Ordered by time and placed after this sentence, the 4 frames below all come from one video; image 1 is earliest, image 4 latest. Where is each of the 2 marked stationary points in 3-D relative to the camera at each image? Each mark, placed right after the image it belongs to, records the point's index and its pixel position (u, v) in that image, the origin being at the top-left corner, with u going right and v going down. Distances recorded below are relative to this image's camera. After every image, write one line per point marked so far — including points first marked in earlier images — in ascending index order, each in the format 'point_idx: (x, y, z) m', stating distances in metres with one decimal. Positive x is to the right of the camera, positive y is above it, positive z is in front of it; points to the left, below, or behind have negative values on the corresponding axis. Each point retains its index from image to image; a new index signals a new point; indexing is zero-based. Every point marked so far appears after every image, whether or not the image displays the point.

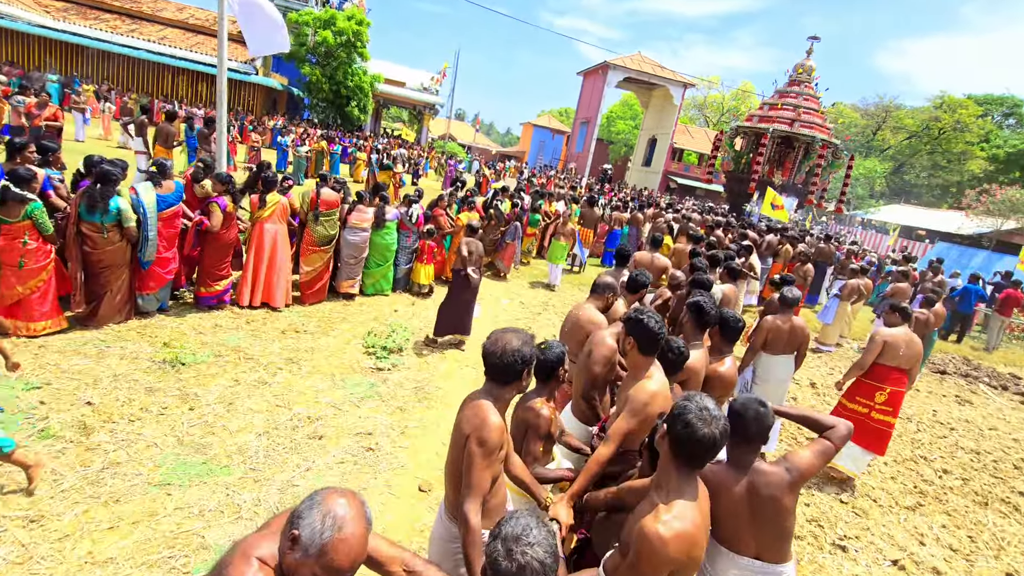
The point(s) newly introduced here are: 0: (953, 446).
0: (+6.3, -2.3, +7.3) m
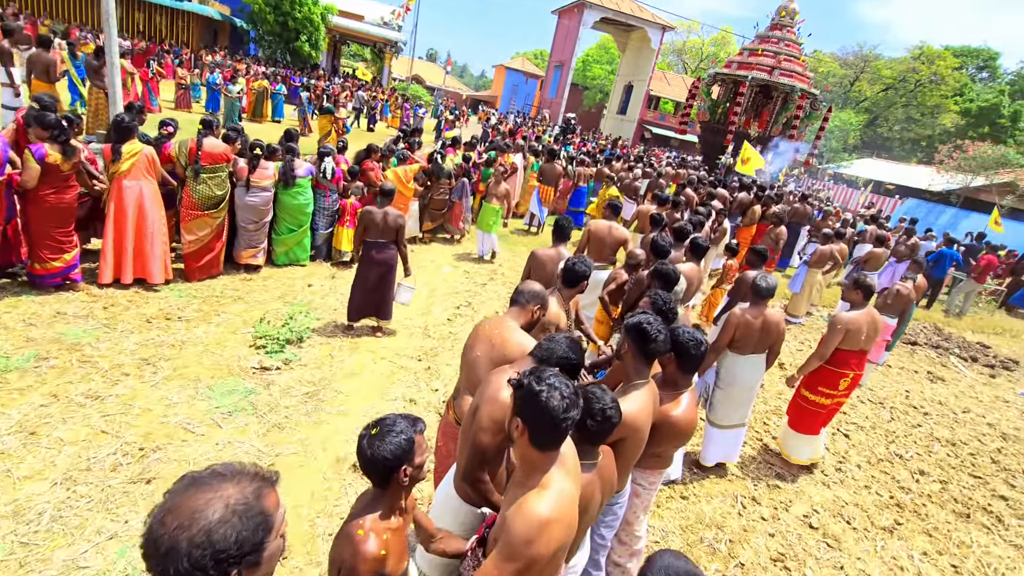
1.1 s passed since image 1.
0: (+5.4, -2.0, +6.7) m
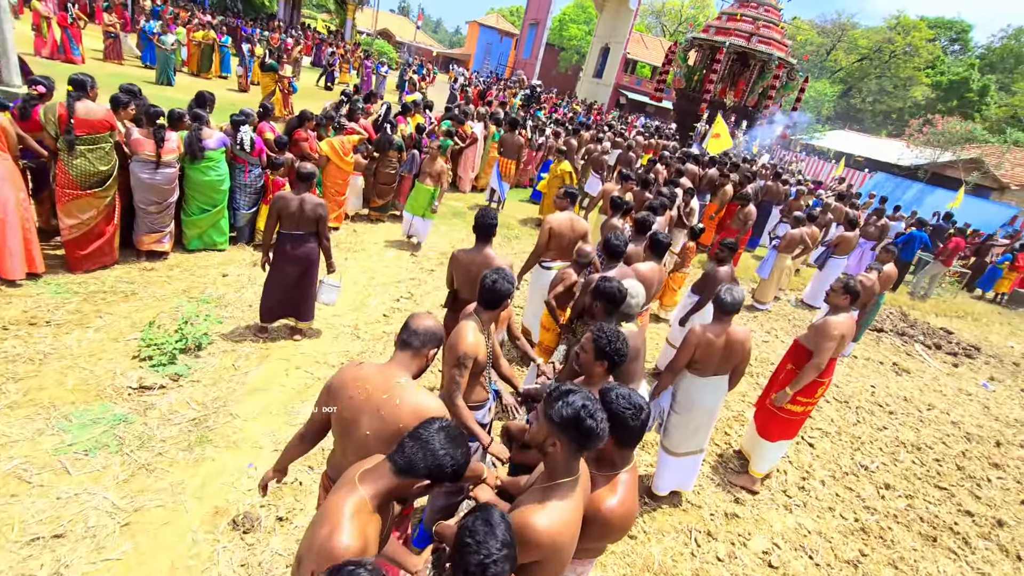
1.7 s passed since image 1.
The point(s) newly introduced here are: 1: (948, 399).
0: (+4.7, -1.9, +6.3) m
1: (+7.0, -1.8, +8.1) m
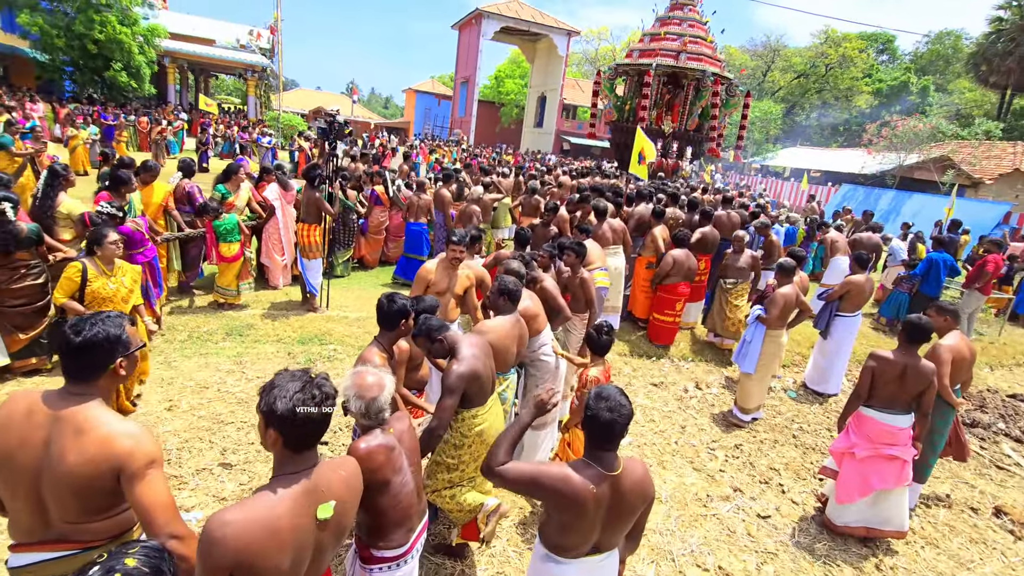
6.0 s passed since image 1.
0: (+2.9, -2.7, +2.2) m
1: (+5.0, -2.4, +4.1) m
